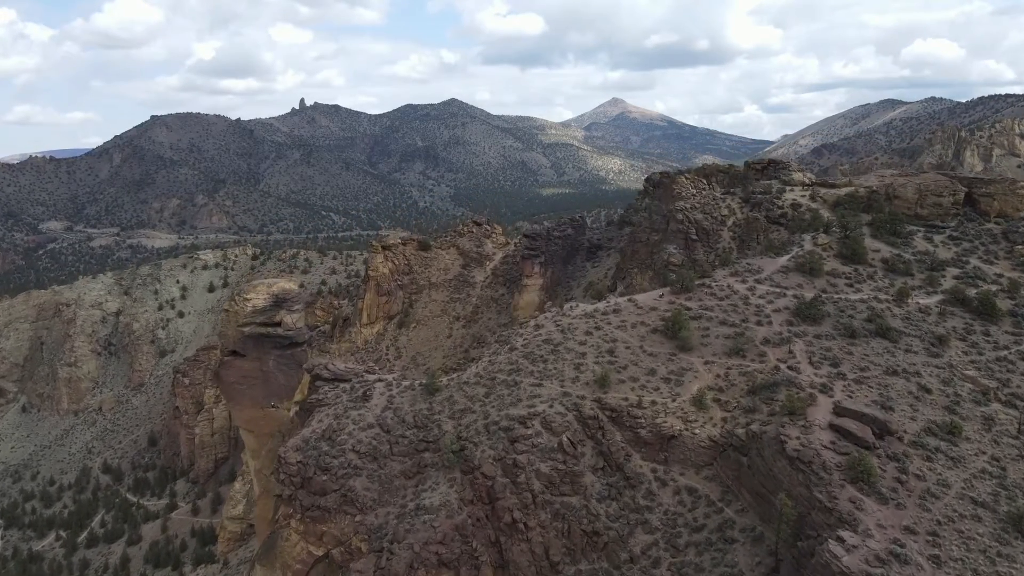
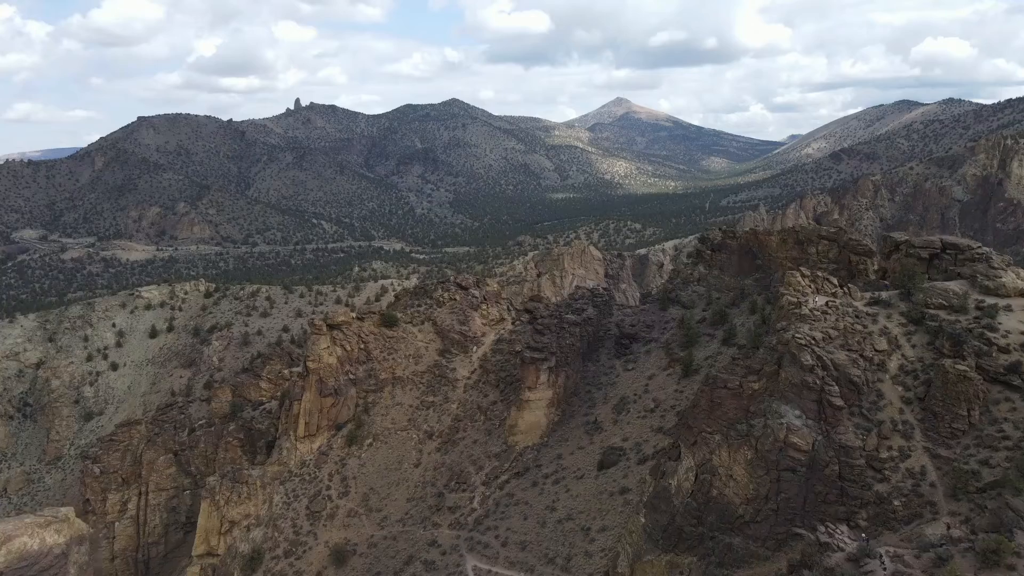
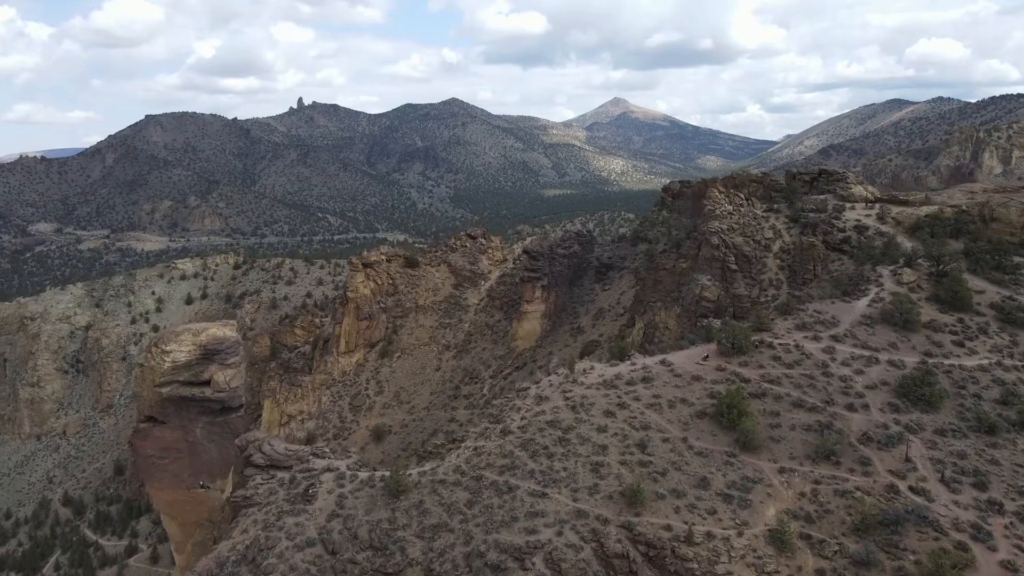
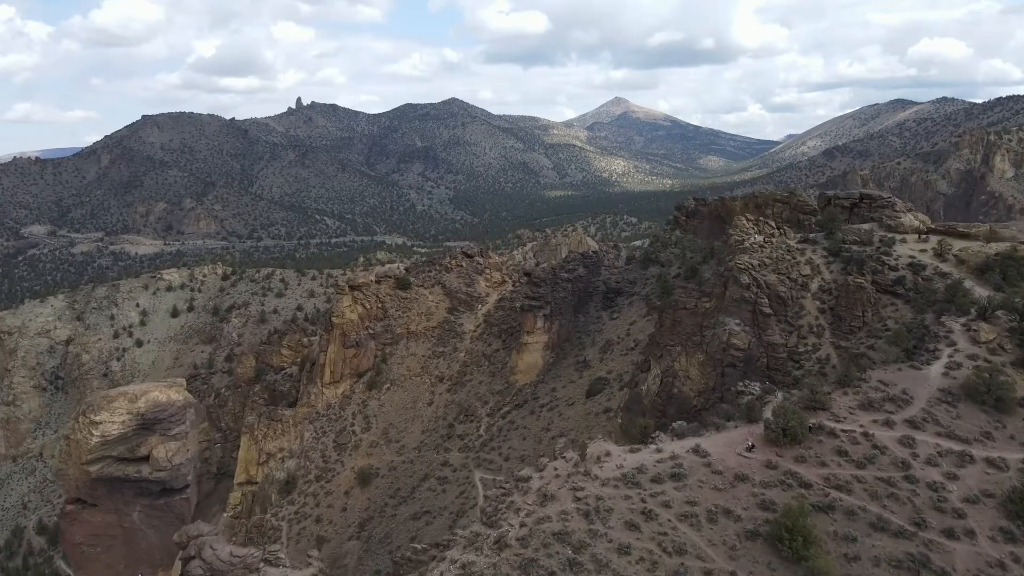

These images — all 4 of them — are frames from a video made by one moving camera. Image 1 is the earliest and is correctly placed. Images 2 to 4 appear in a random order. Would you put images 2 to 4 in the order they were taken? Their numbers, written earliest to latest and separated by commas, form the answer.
3, 4, 2
